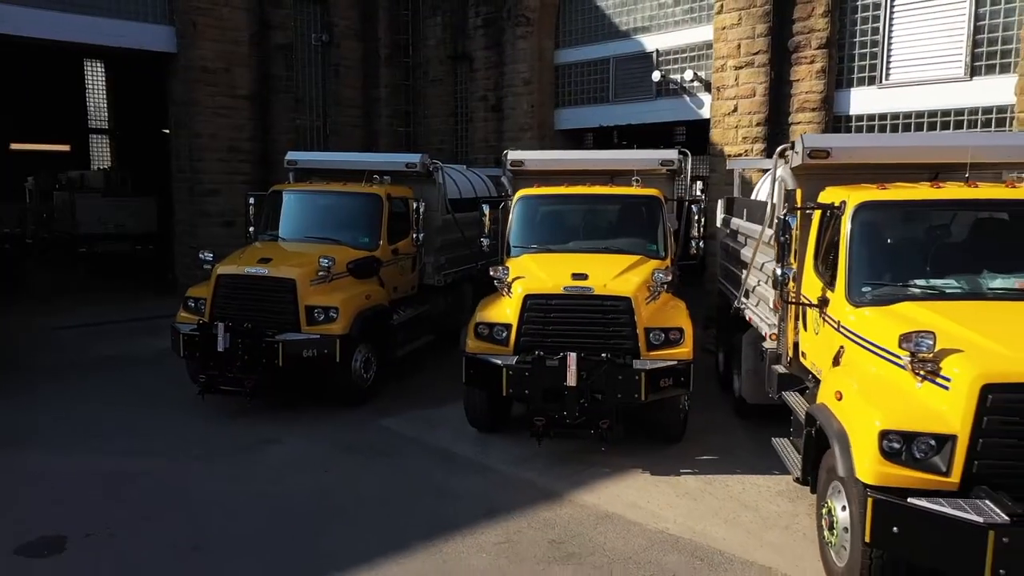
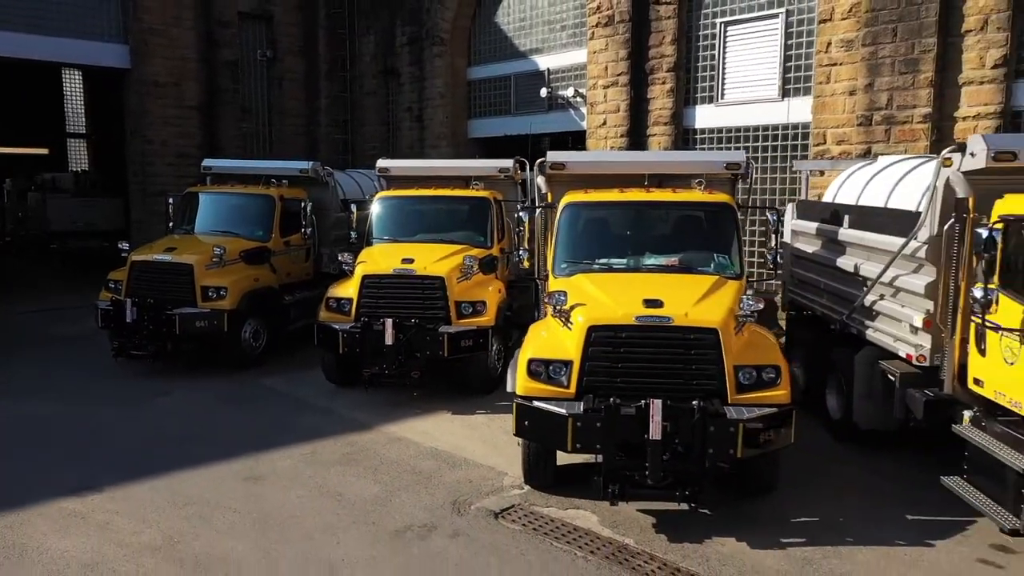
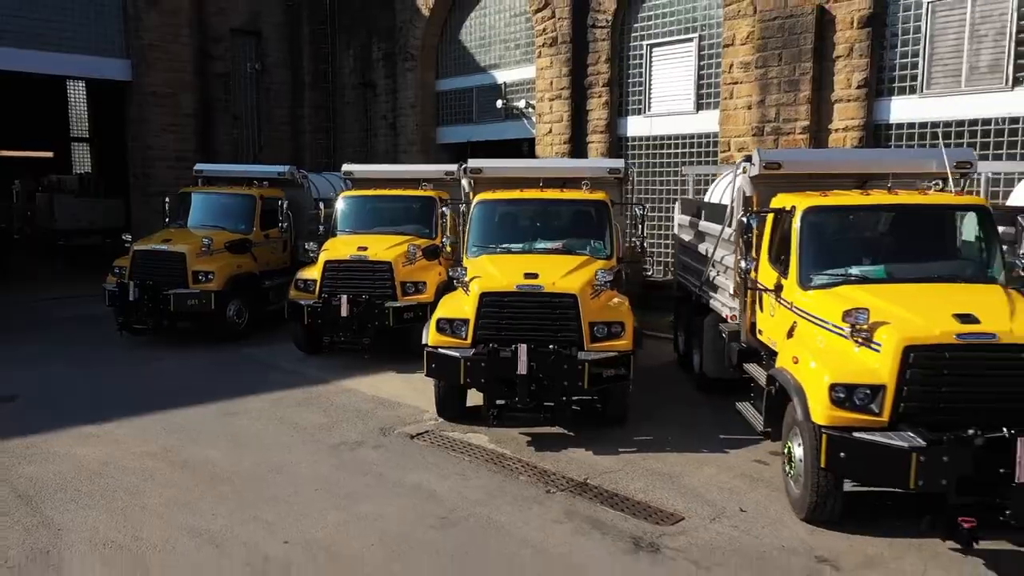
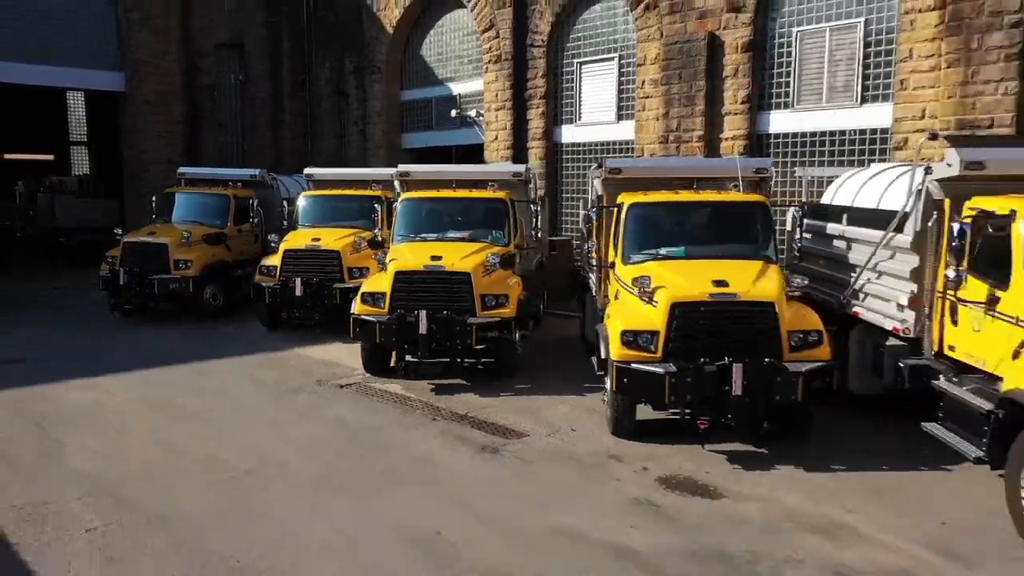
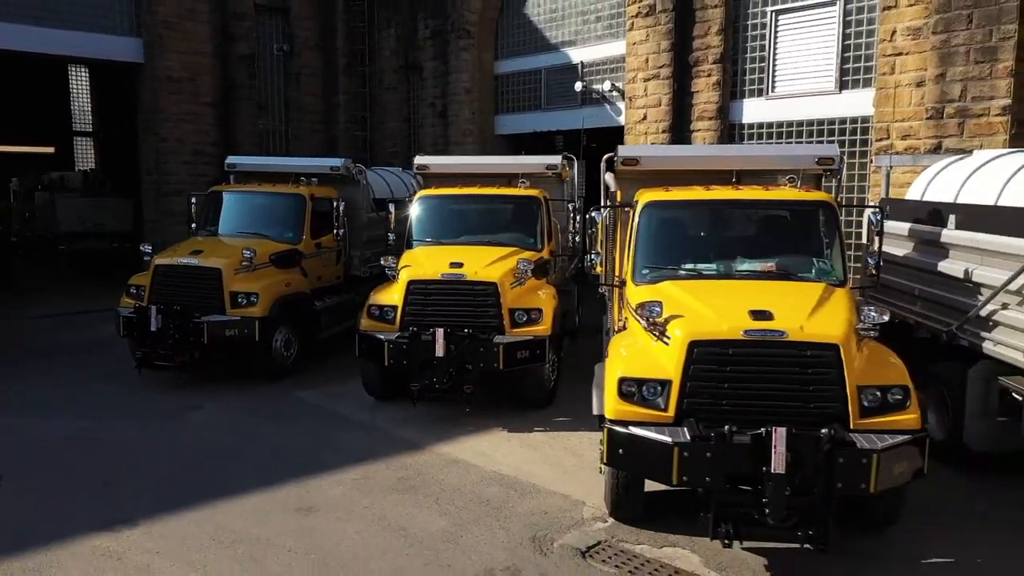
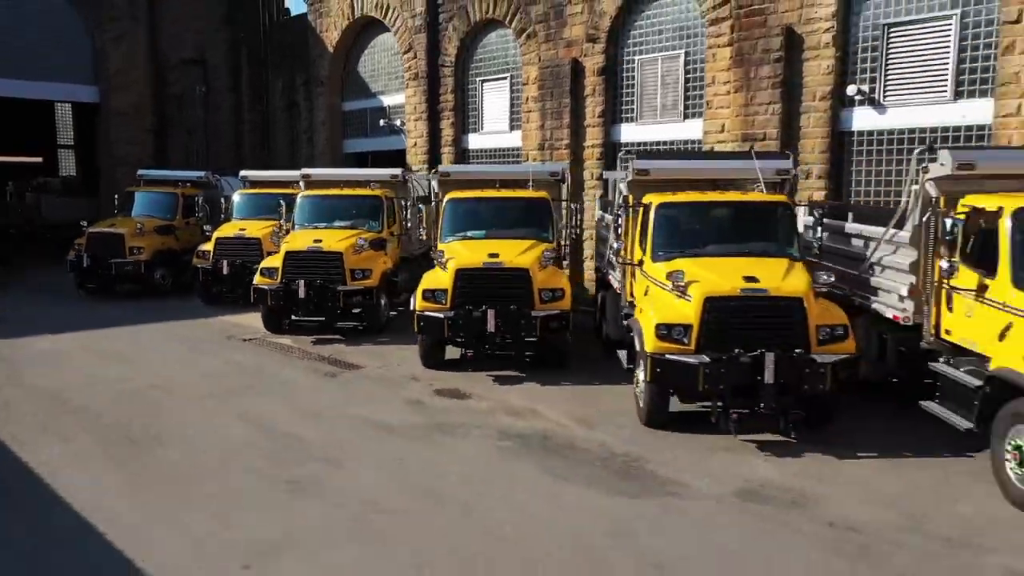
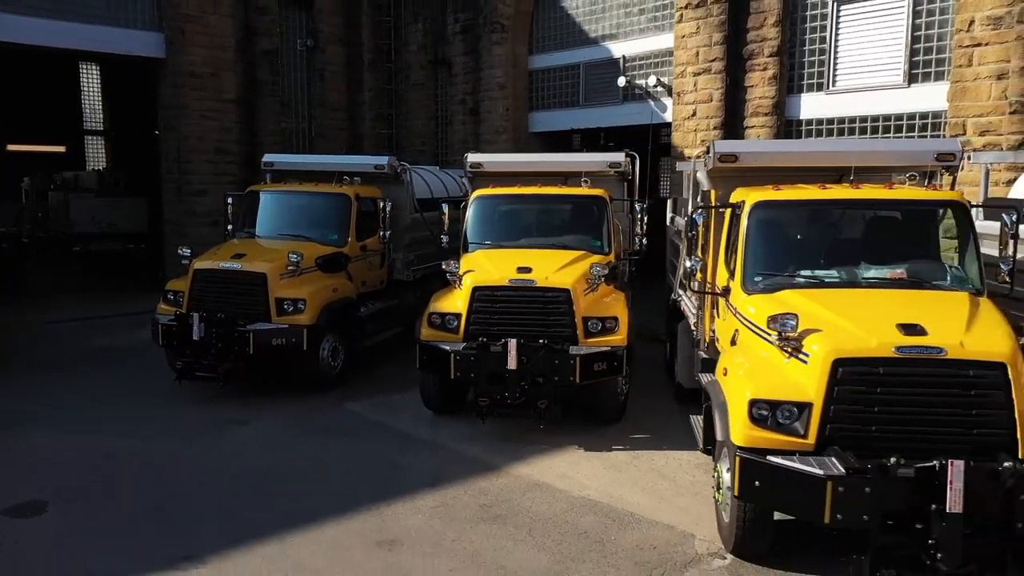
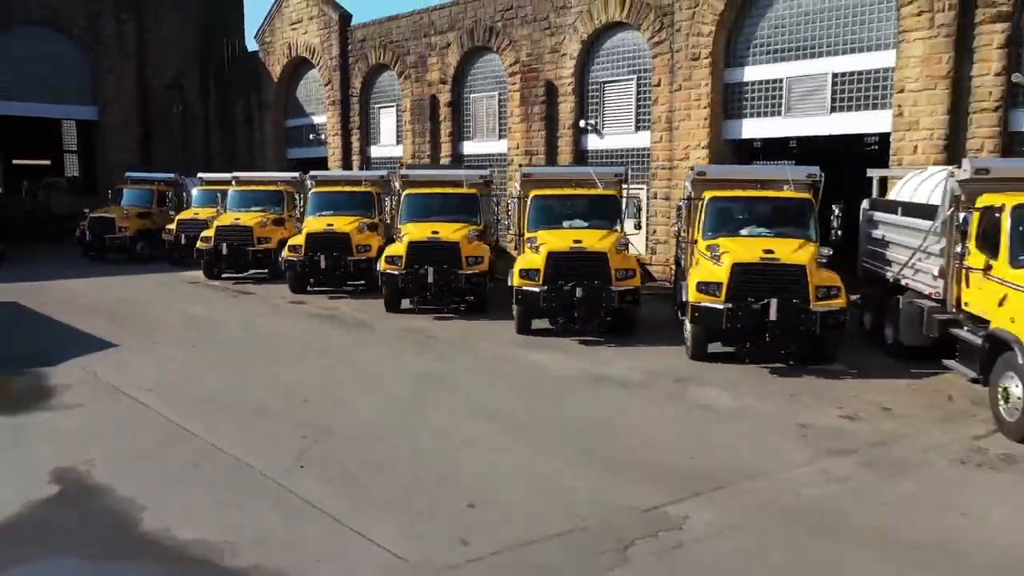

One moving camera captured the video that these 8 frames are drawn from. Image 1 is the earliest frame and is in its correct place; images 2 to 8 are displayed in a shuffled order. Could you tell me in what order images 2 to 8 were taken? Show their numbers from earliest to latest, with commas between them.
7, 5, 2, 3, 4, 6, 8
